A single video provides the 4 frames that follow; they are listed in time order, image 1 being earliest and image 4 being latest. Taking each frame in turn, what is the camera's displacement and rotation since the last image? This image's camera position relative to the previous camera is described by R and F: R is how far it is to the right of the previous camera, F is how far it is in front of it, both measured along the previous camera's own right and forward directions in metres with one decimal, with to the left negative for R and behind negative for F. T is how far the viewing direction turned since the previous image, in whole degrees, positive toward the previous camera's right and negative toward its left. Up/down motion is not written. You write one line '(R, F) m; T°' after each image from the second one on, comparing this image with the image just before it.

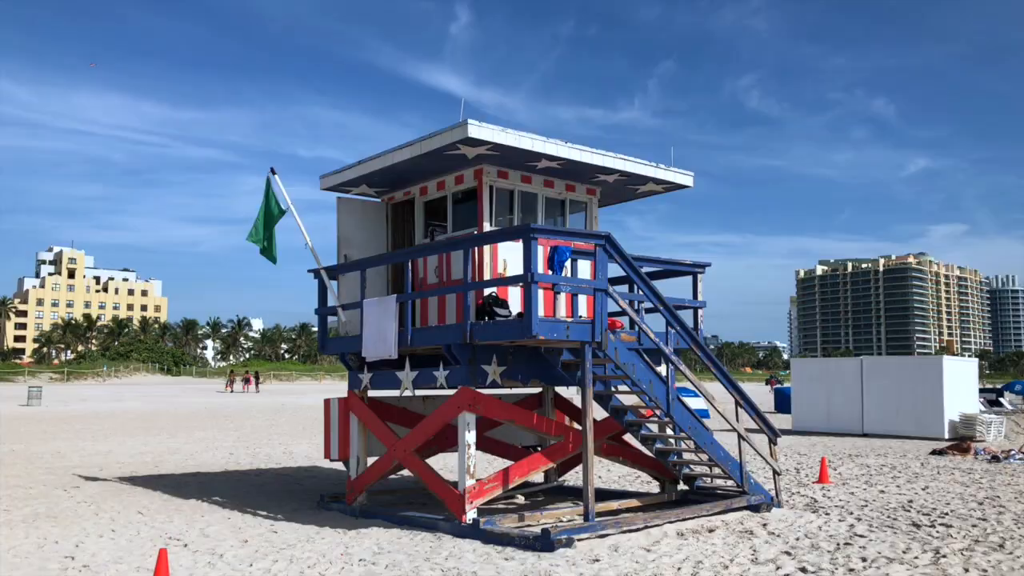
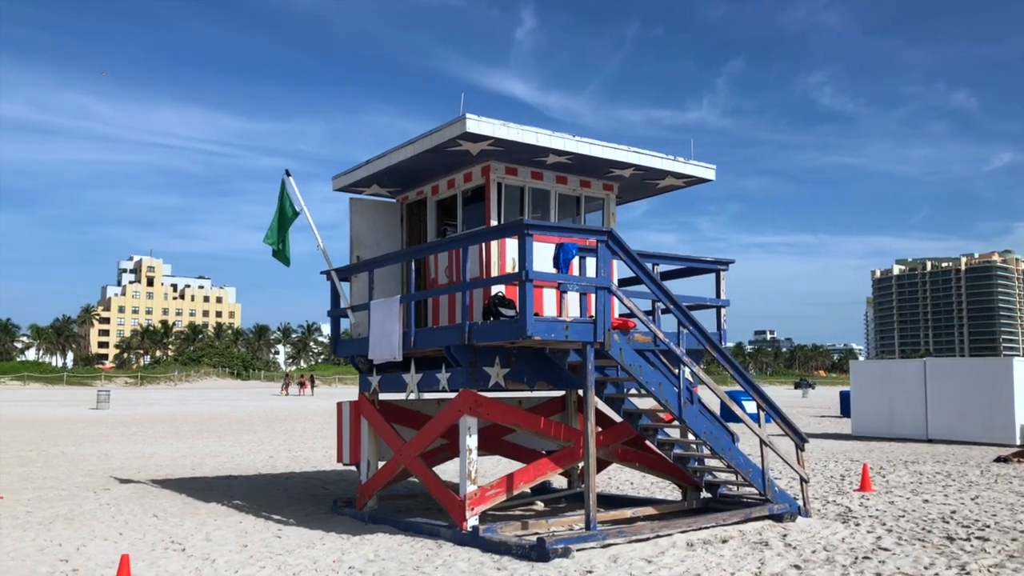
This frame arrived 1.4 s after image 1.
(+0.7, +0.3) m; -4°
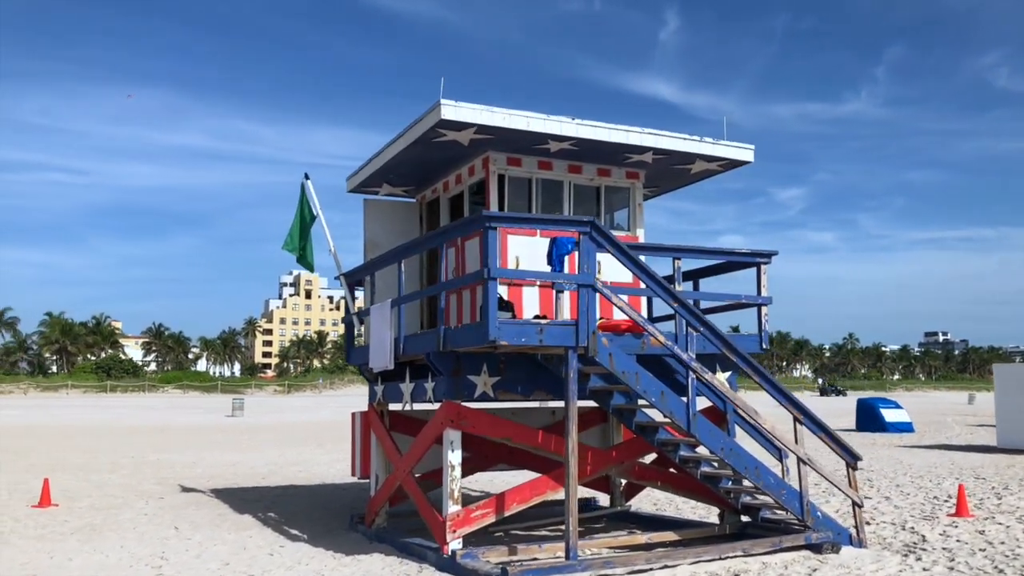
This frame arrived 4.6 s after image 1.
(+1.6, +1.0) m; -10°
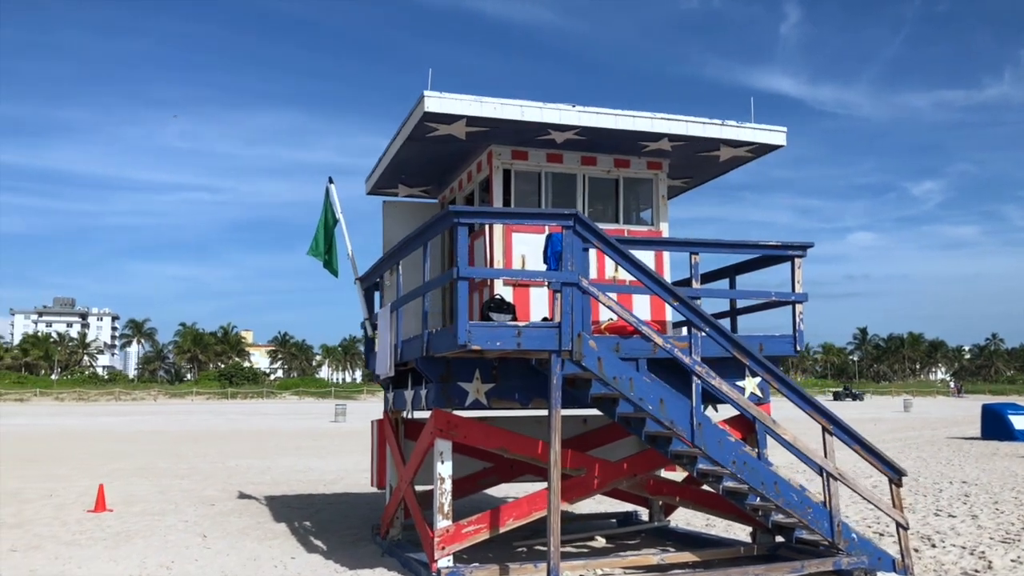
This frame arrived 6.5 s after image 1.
(+1.1, +0.6) m; -8°
